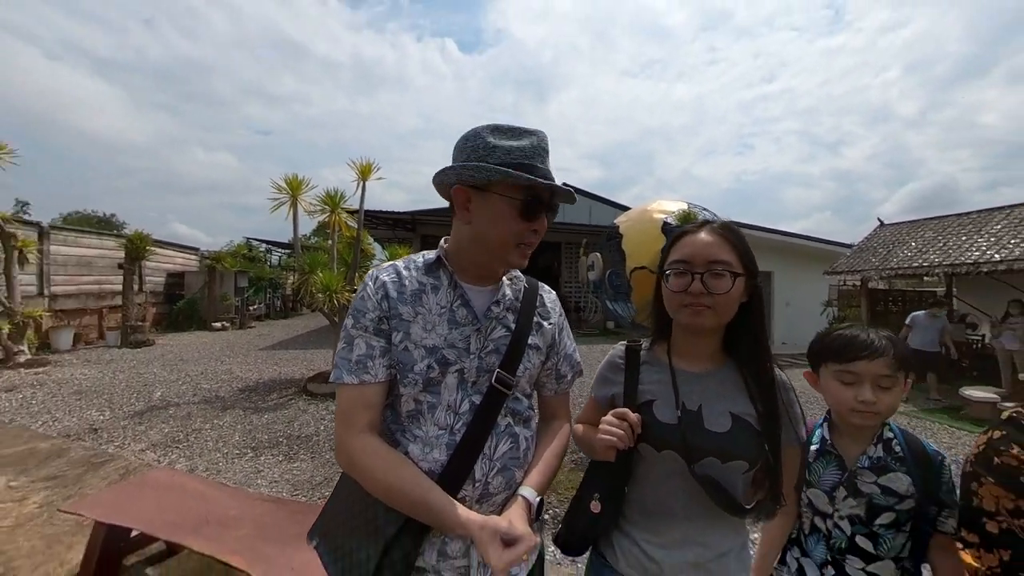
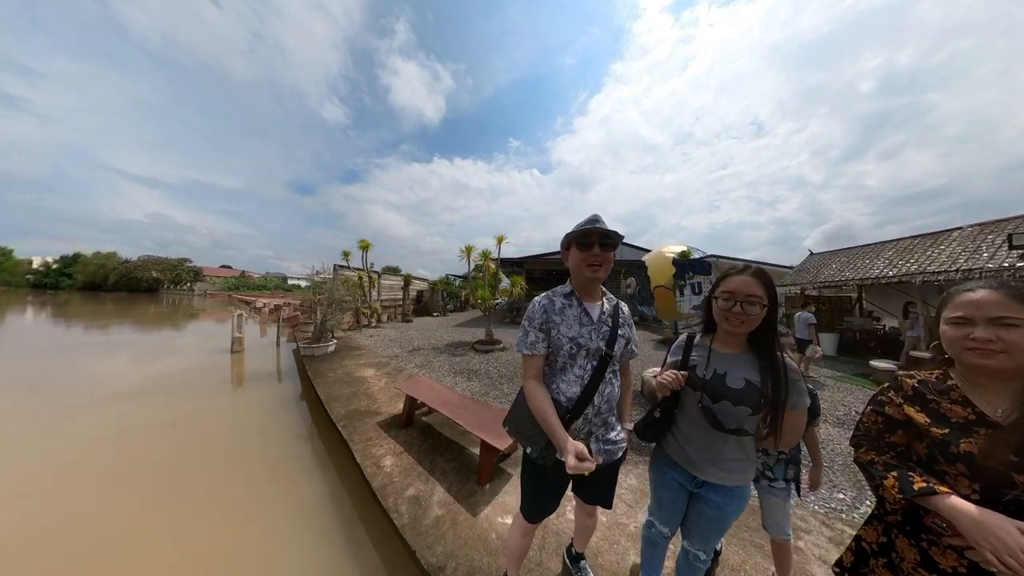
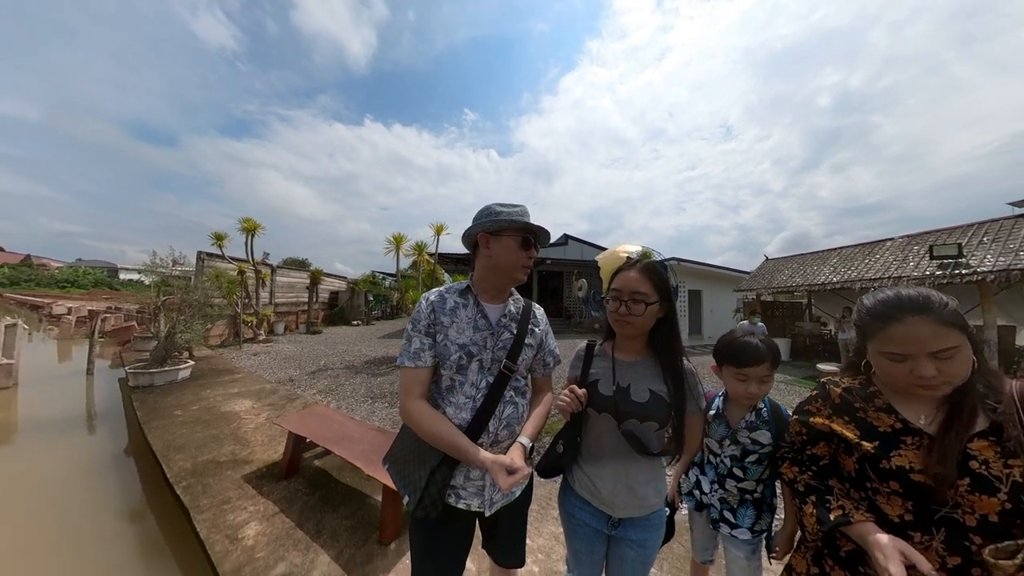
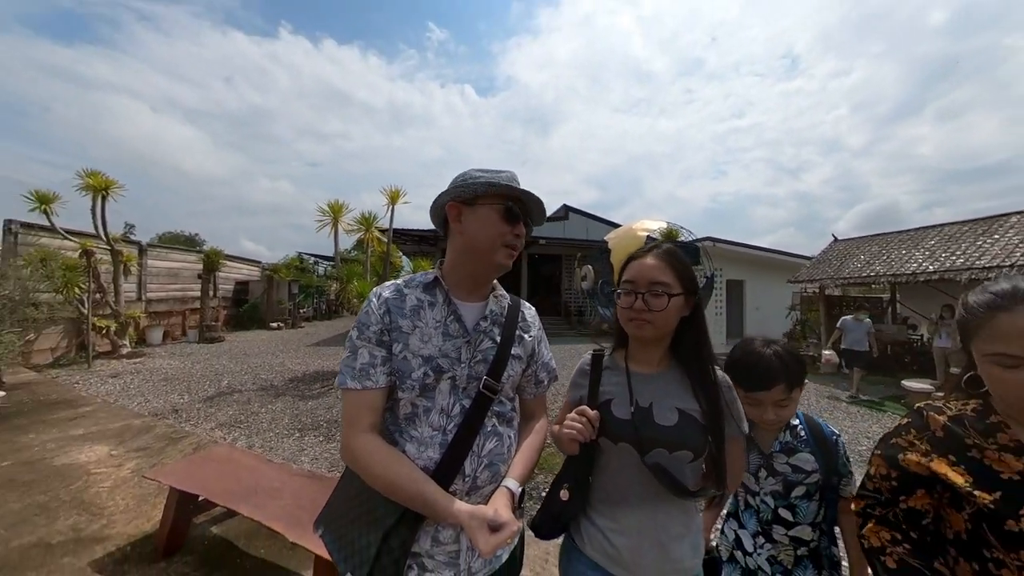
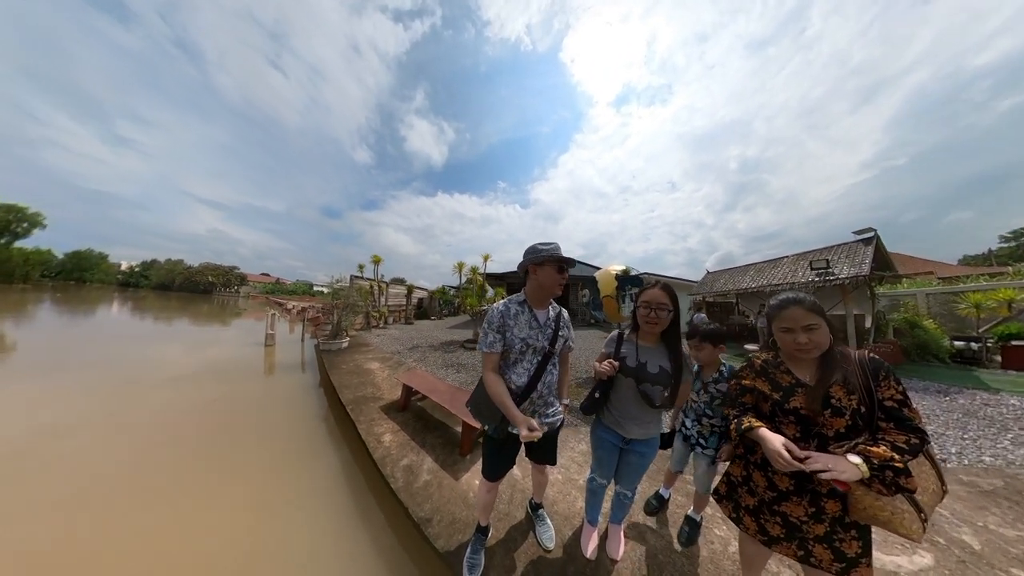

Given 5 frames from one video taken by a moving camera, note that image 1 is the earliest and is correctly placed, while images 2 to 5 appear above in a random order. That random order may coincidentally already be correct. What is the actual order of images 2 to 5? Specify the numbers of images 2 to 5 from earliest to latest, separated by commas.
4, 3, 5, 2
